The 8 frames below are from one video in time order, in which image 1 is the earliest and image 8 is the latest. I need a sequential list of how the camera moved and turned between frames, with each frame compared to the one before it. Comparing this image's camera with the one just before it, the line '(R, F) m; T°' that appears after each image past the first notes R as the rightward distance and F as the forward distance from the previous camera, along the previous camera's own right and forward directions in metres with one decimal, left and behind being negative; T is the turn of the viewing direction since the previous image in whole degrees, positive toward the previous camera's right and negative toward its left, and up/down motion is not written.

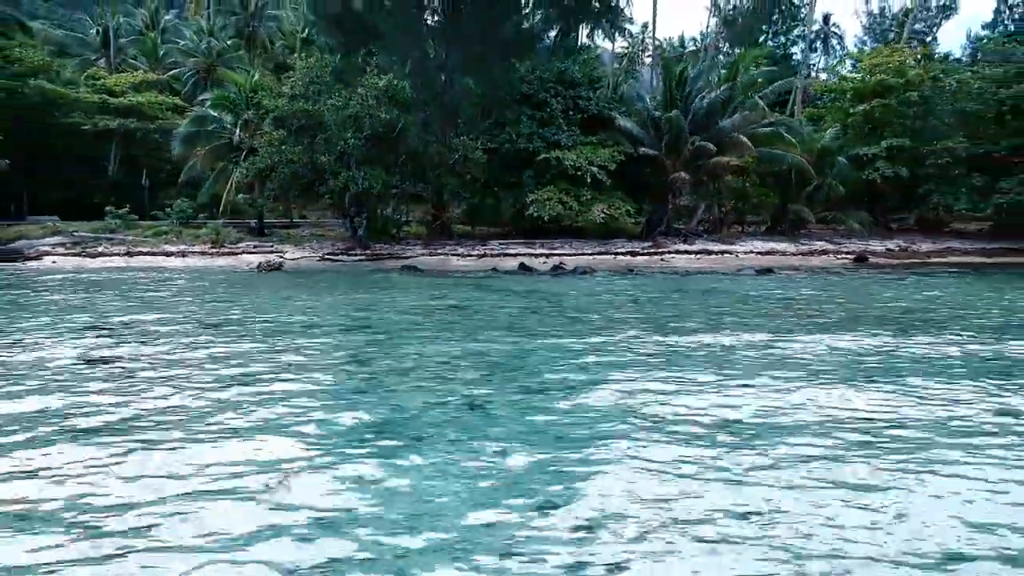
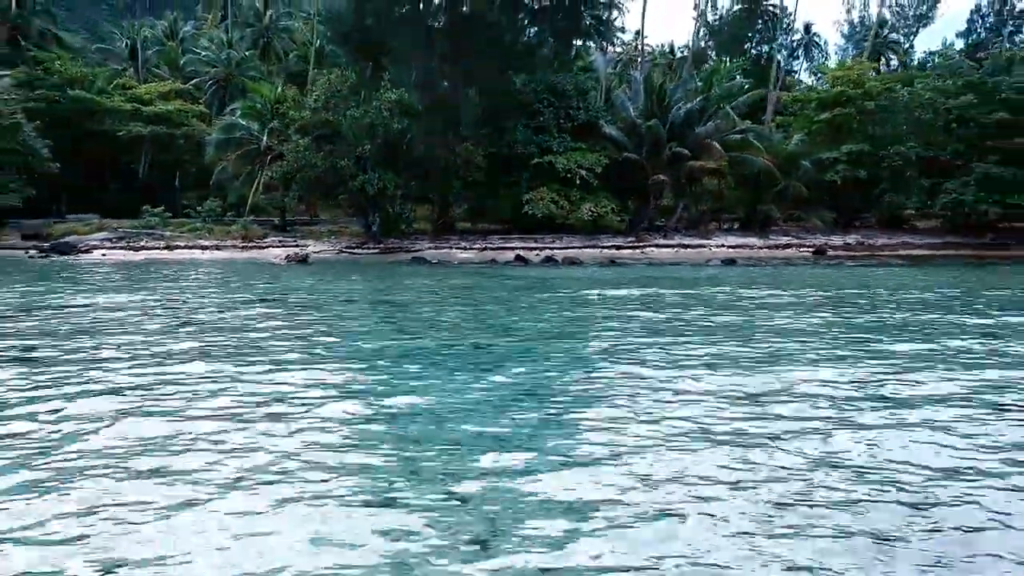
(0.0, -2.7) m; 0°
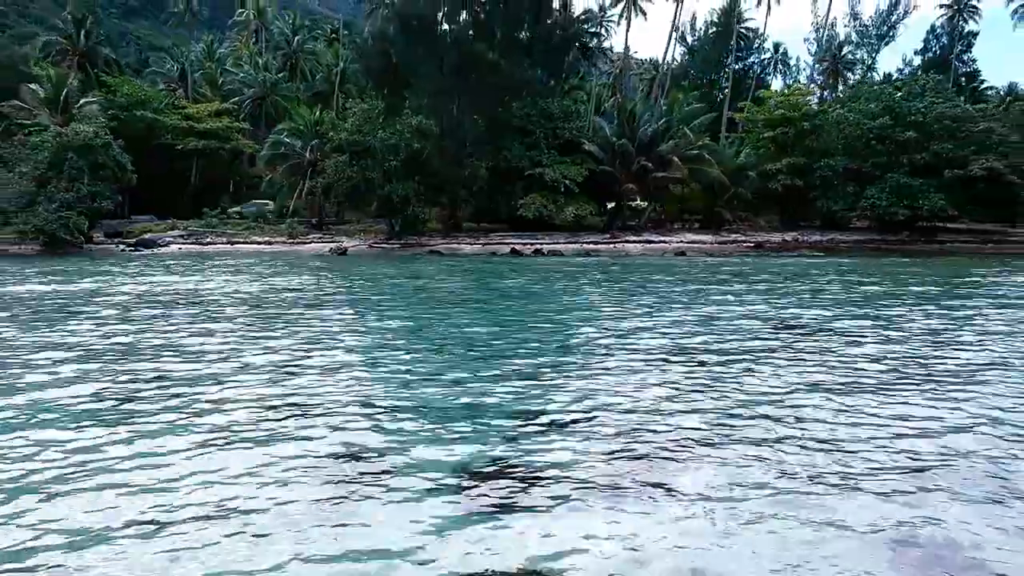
(+0.1, -5.6) m; 0°
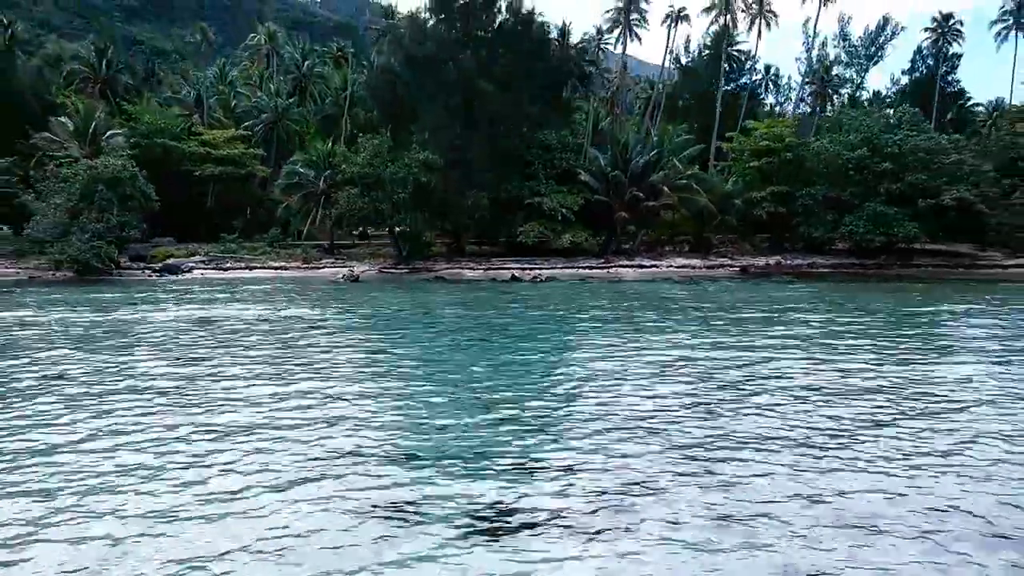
(0.0, -2.0) m; 0°
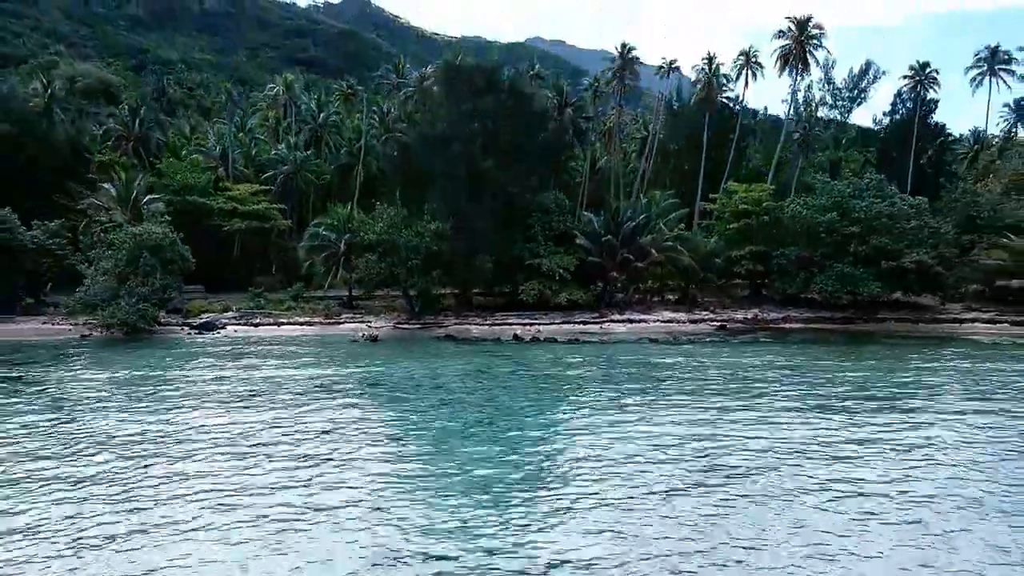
(0.0, -3.4) m; 0°
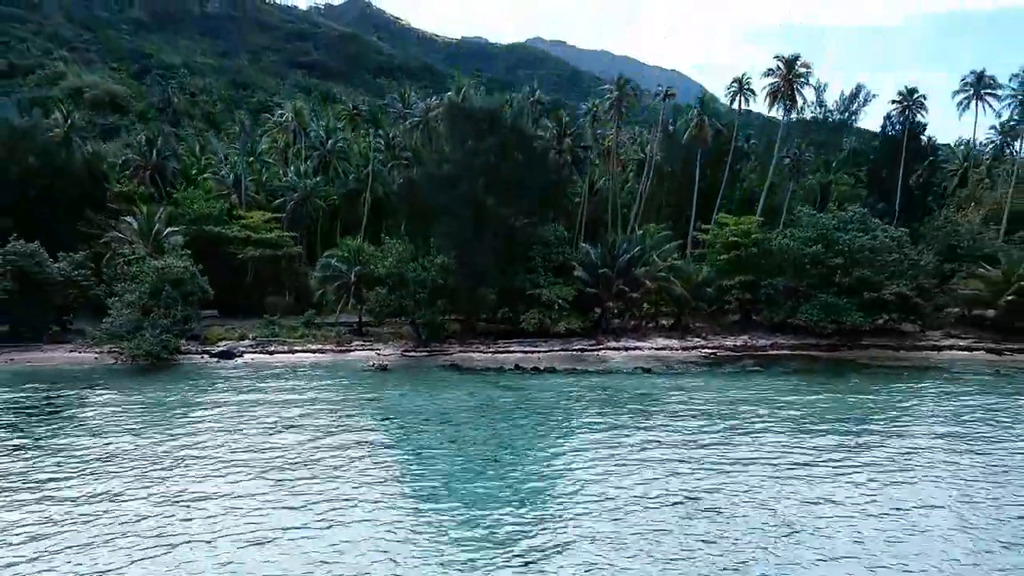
(0.0, -2.0) m; 0°
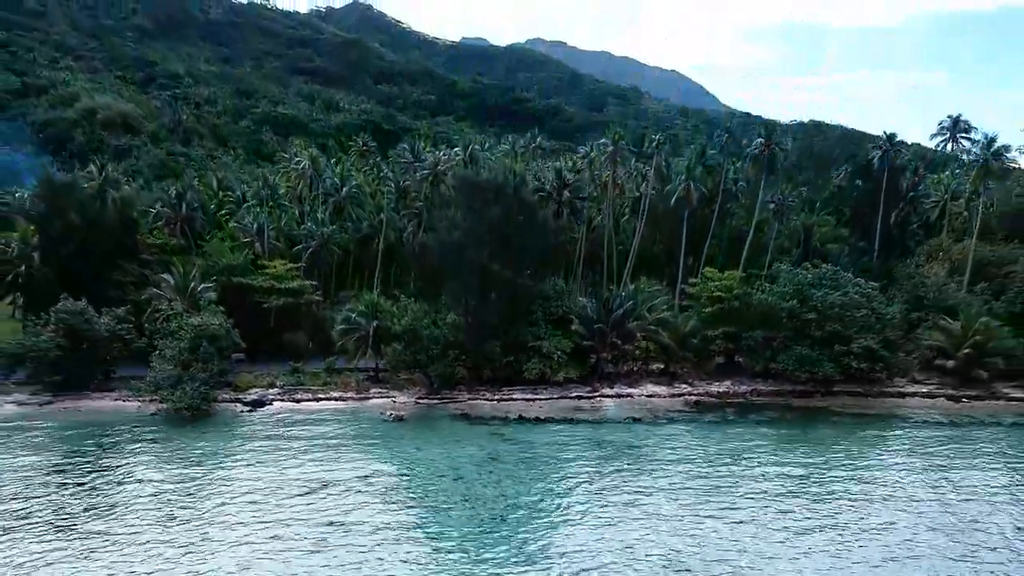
(-0.1, -3.9) m; 0°
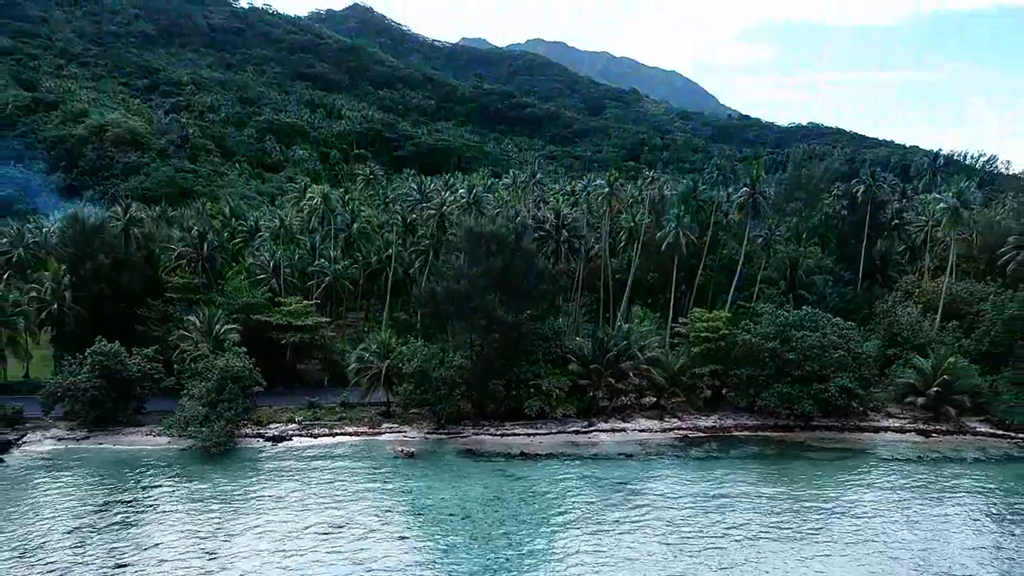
(-0.1, -3.3) m; 0°
